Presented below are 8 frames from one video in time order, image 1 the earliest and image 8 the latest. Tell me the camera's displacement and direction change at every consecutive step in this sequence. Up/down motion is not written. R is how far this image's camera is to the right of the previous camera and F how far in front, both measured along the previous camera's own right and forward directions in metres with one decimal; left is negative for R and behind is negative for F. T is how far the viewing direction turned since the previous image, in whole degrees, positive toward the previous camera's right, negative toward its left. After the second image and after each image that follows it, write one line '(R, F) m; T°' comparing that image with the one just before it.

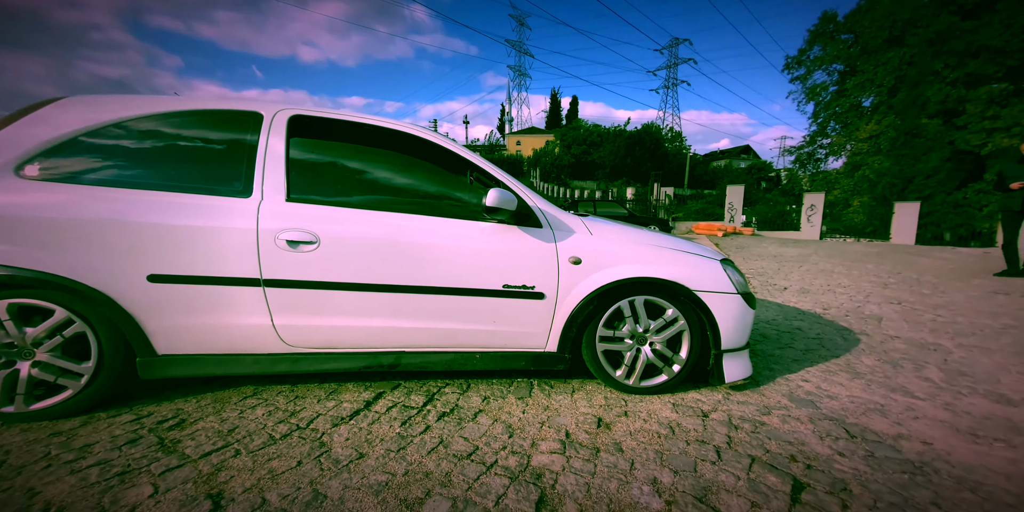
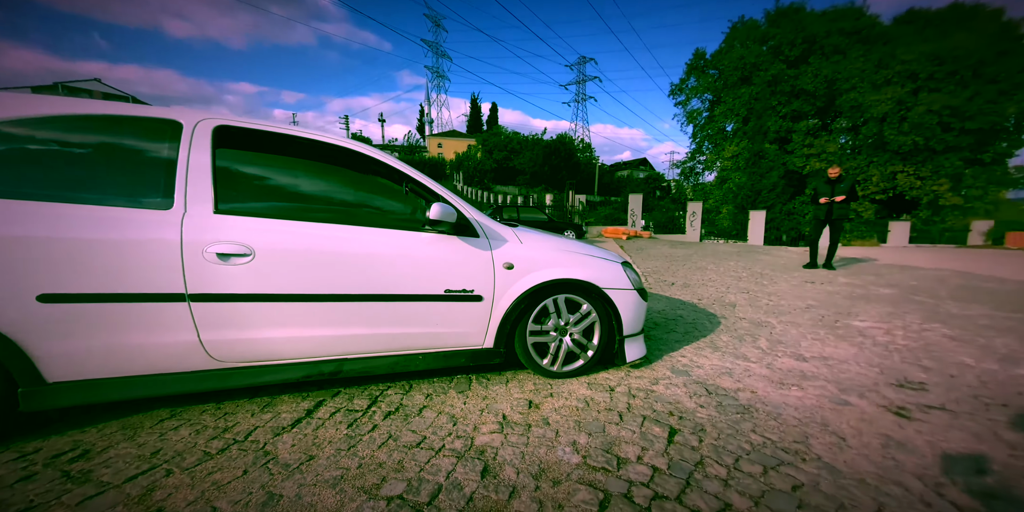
(-0.1, -0.3) m; +12°
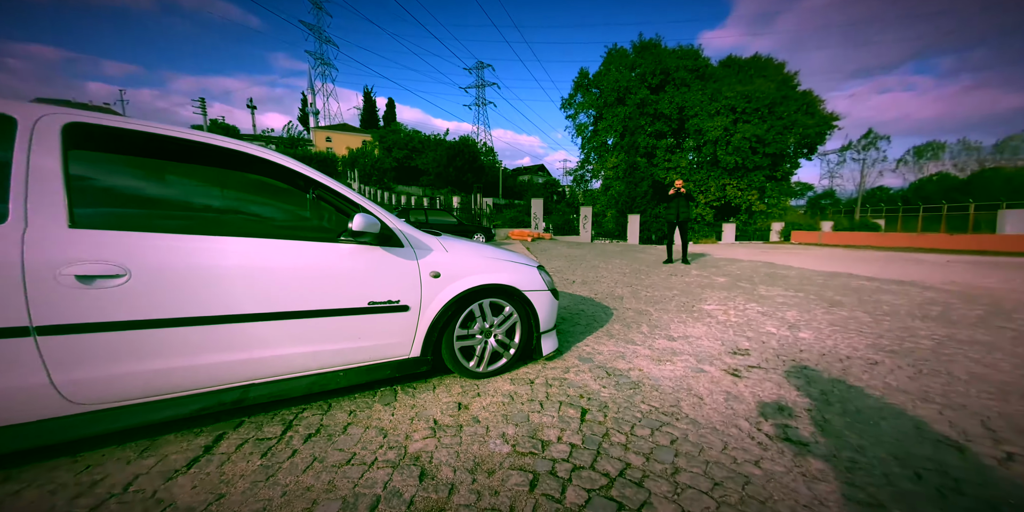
(-0.2, -0.1) m; +16°
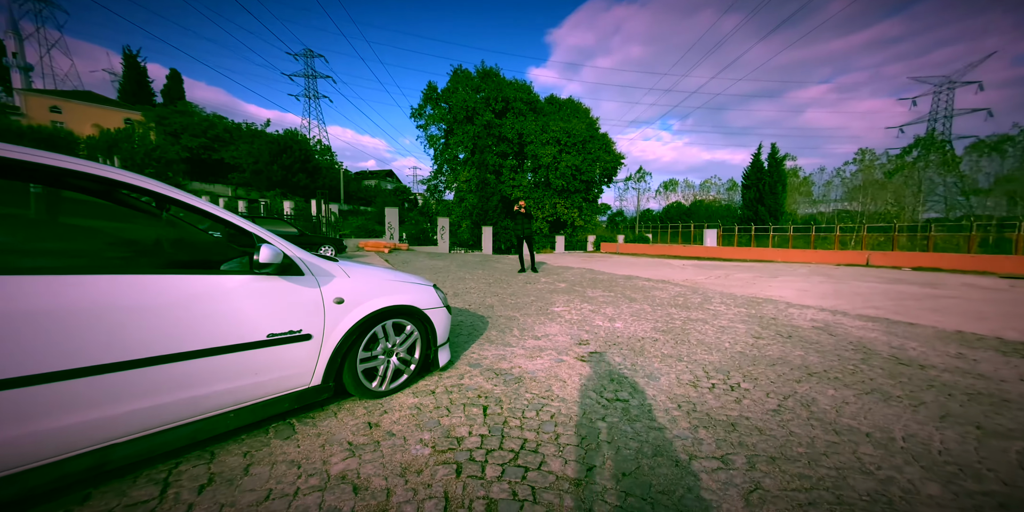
(-0.5, -0.4) m; +25°
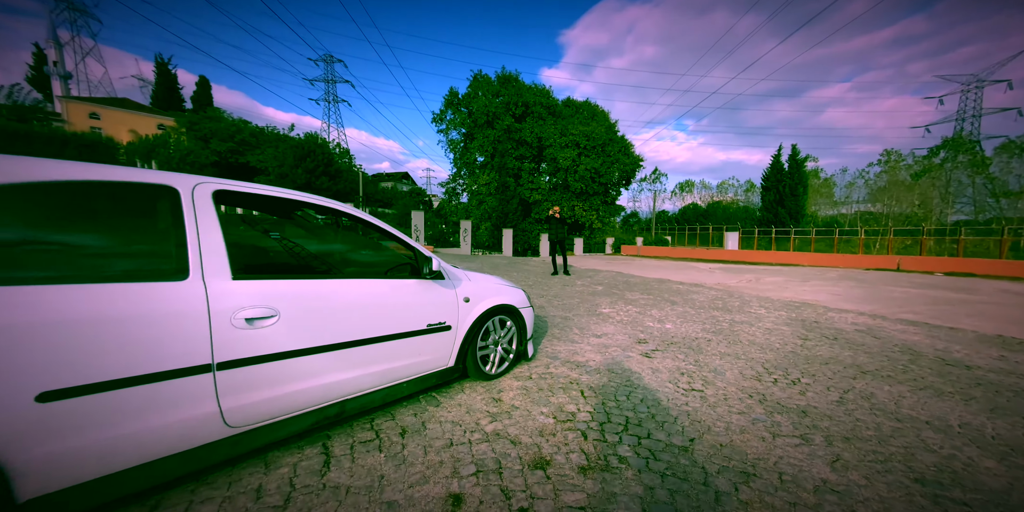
(-0.7, -0.5) m; -2°
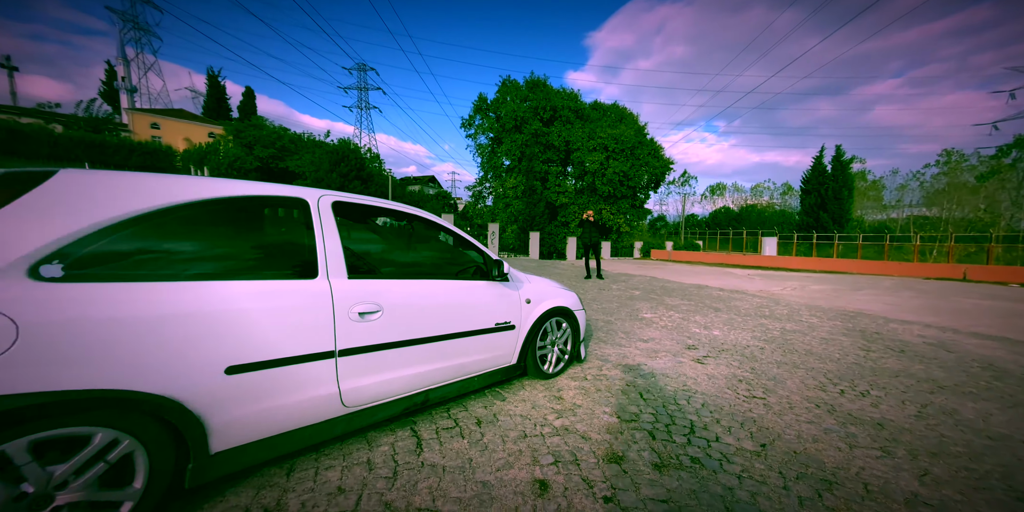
(-0.3, -0.1) m; -4°
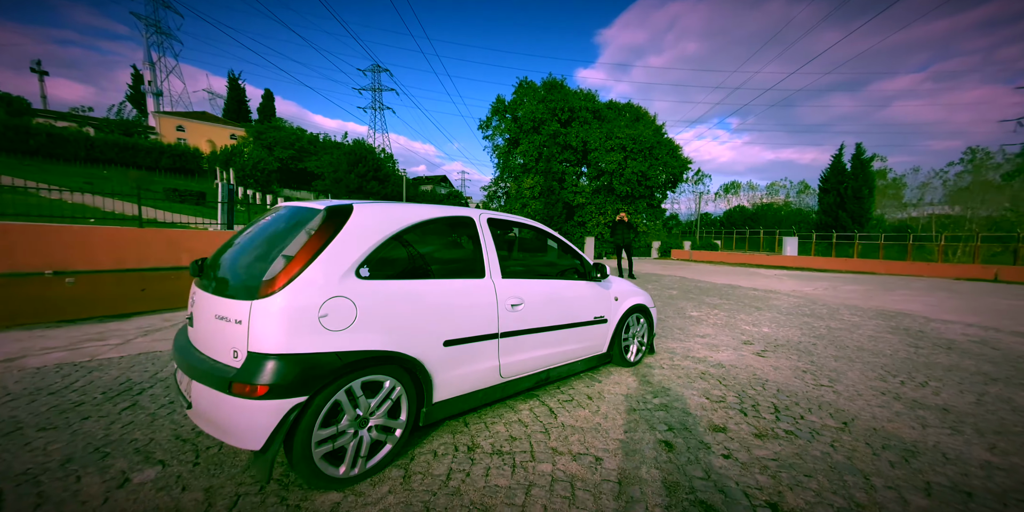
(-0.9, -0.5) m; -1°
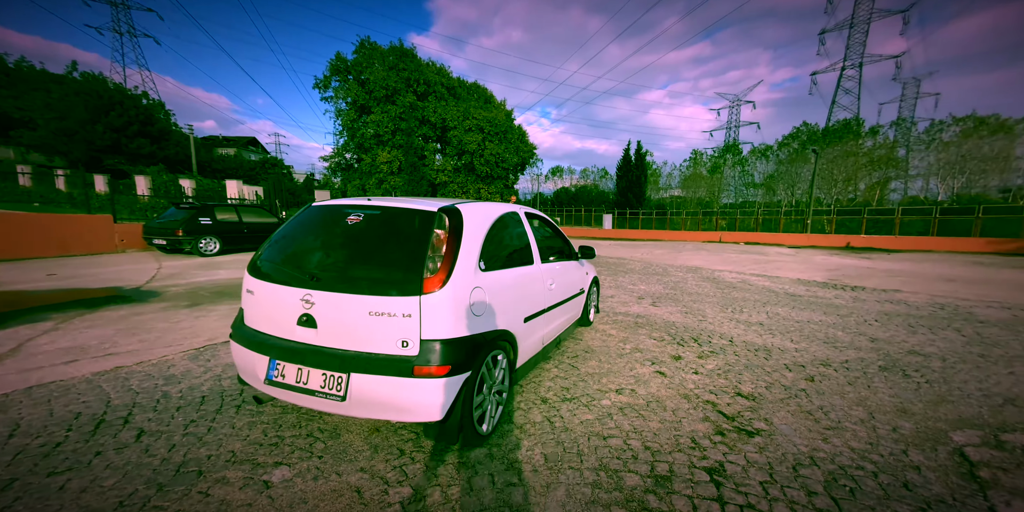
(-1.8, 0.0) m; +25°
